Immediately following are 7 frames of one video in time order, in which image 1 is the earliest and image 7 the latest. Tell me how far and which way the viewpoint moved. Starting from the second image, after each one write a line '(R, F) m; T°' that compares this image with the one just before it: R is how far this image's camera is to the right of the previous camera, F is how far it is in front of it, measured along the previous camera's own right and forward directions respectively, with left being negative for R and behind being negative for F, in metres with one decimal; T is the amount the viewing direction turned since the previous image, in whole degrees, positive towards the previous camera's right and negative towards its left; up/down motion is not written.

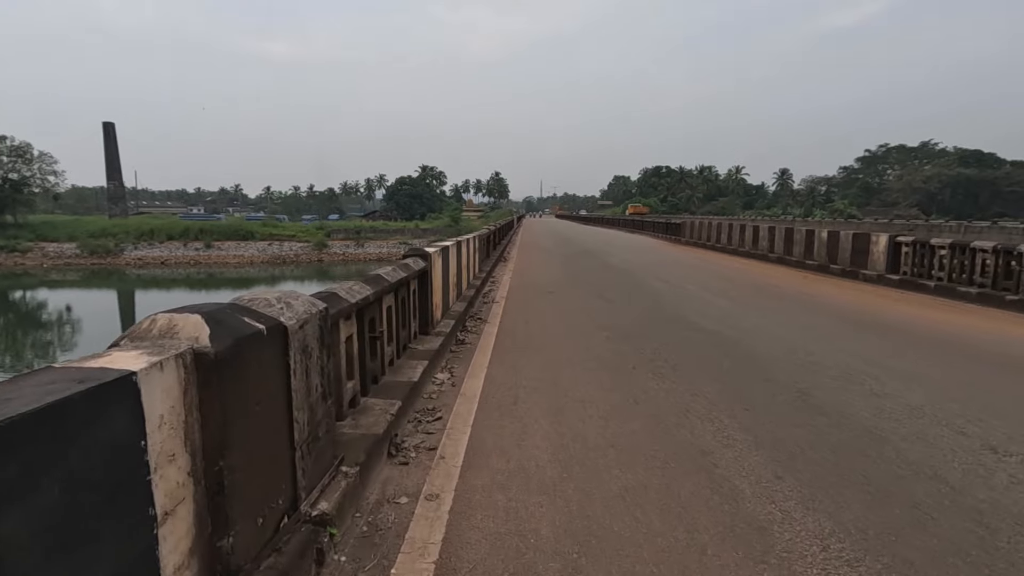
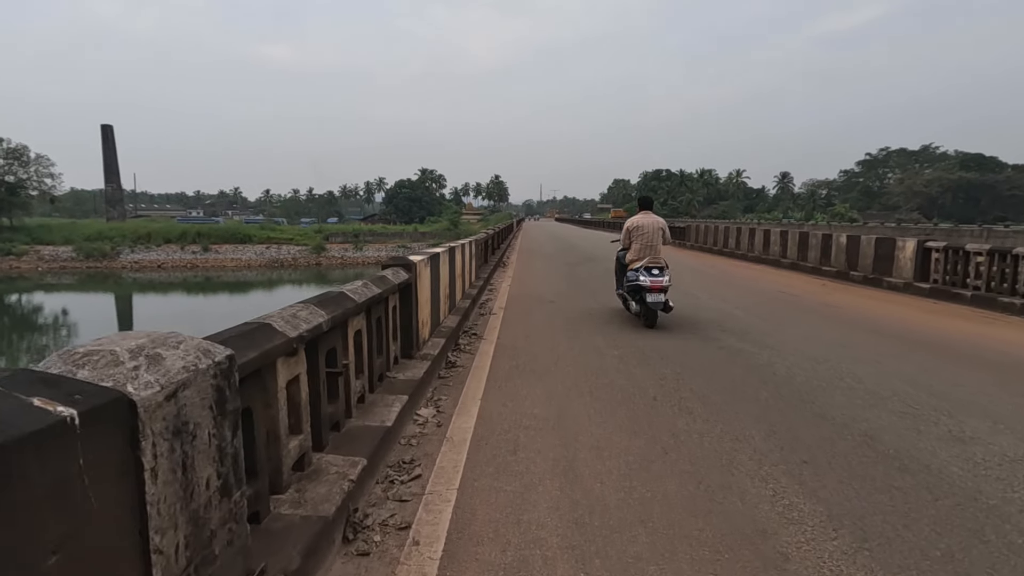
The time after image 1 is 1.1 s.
(0.0, +0.9) m; 0°
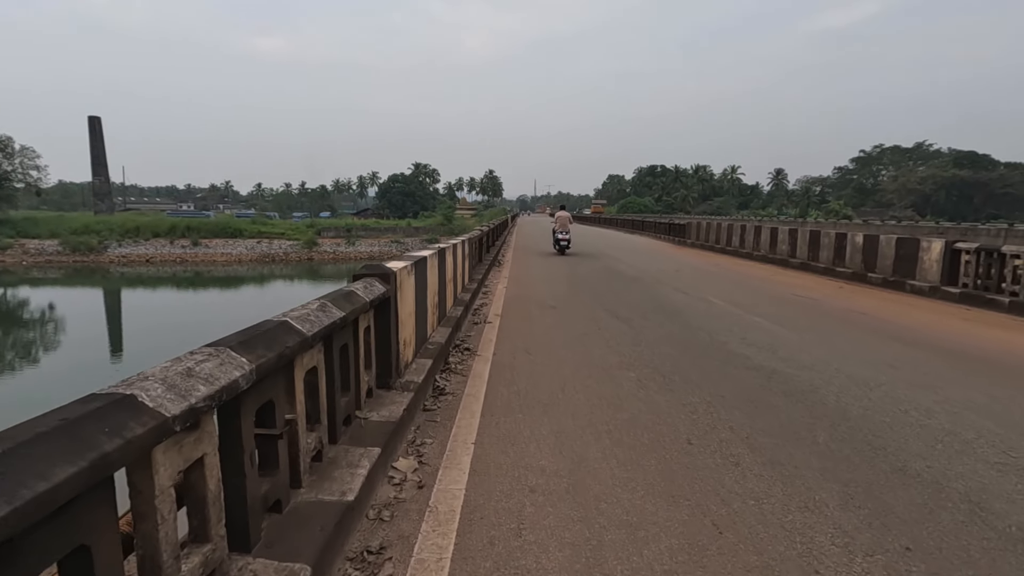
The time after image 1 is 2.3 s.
(-0.1, +0.9) m; +1°
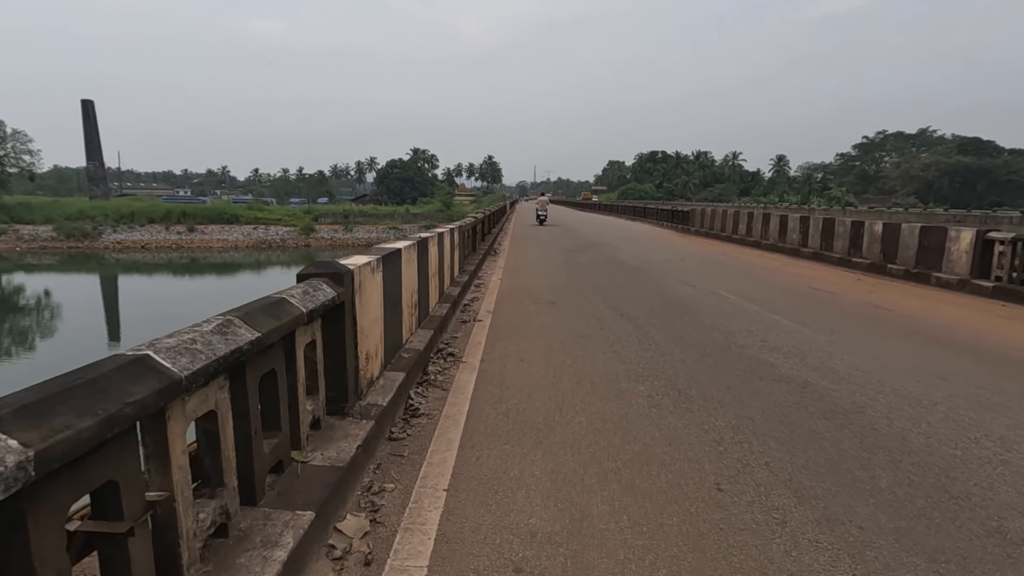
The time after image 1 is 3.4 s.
(+0.1, +0.8) m; 0°
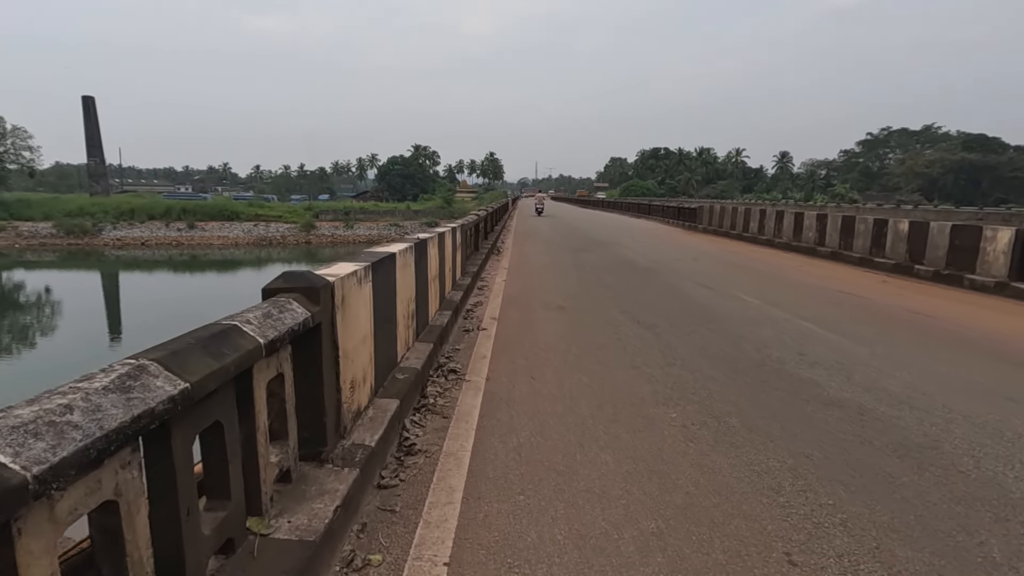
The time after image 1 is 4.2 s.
(-0.1, +0.6) m; 0°
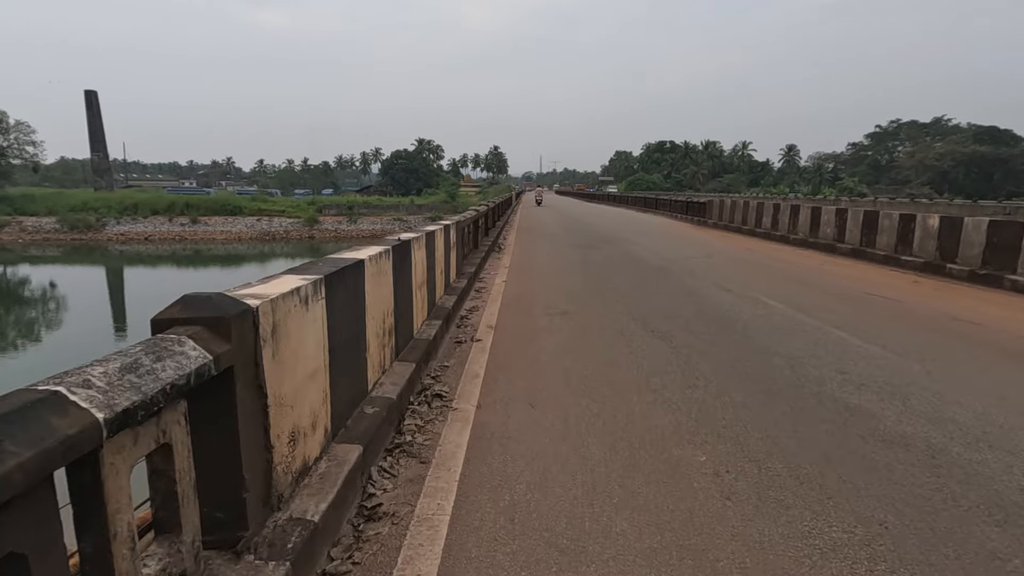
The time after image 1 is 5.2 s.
(+0.1, +0.7) m; 0°
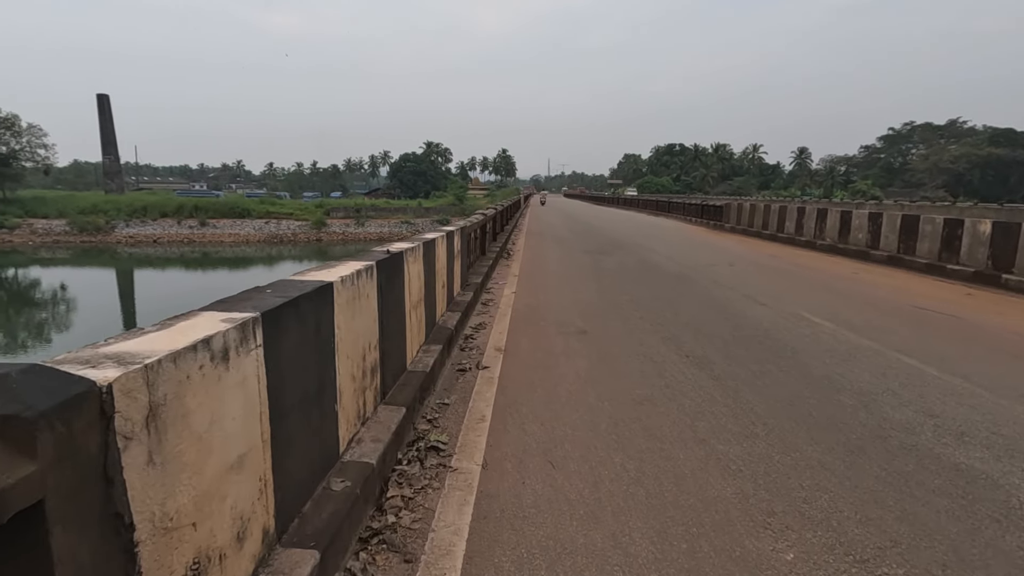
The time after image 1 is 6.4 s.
(0.0, +0.9) m; -1°
